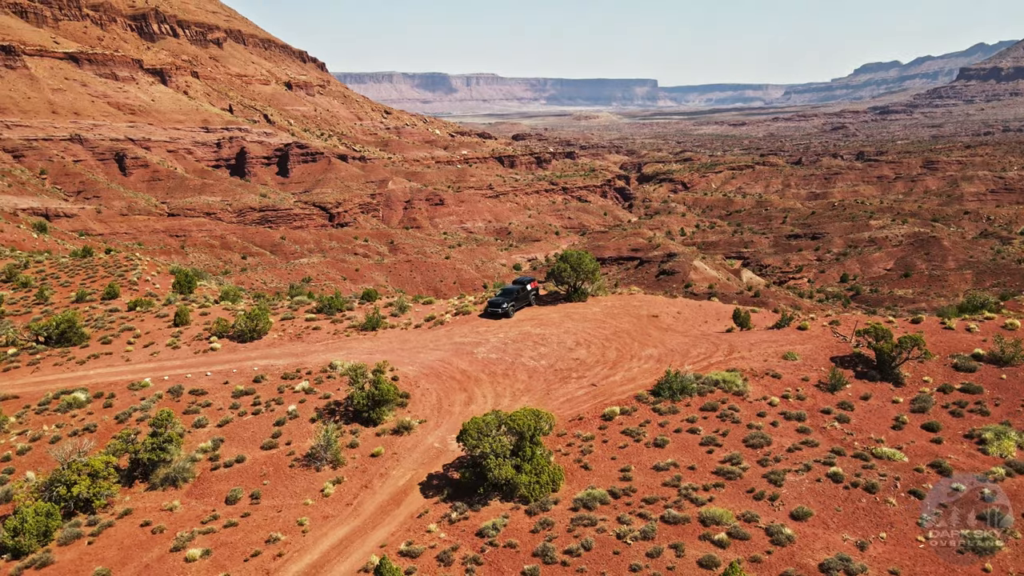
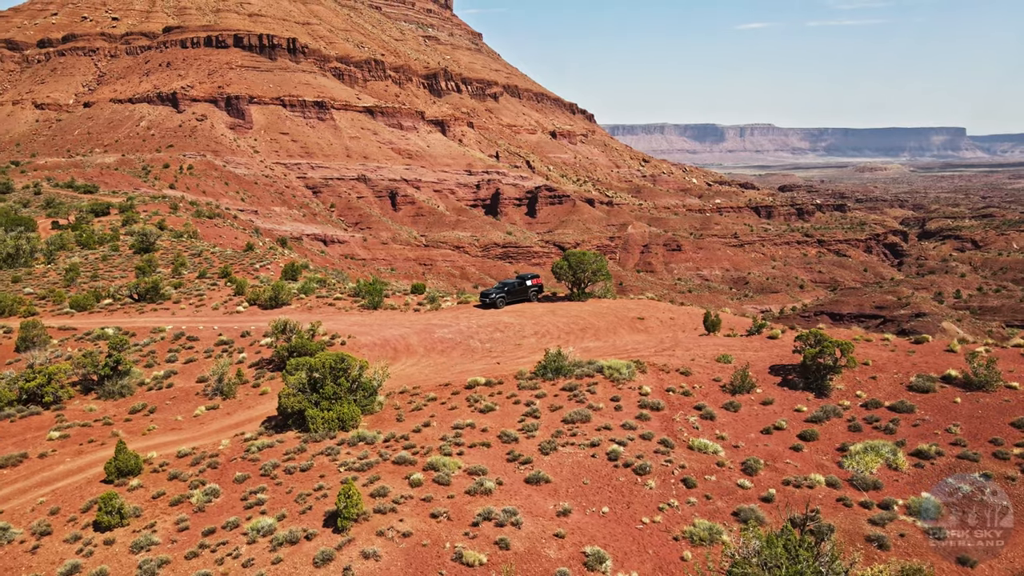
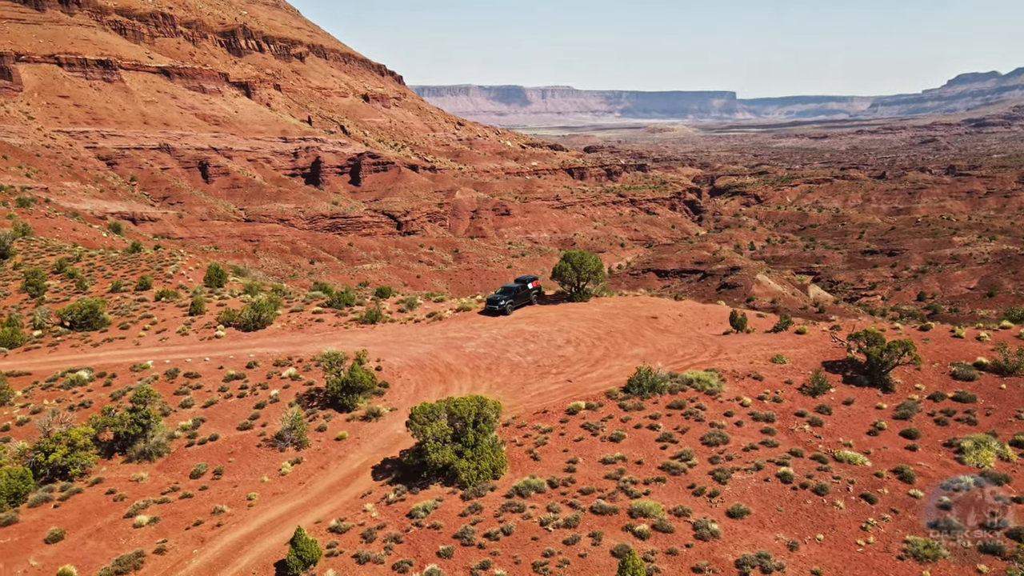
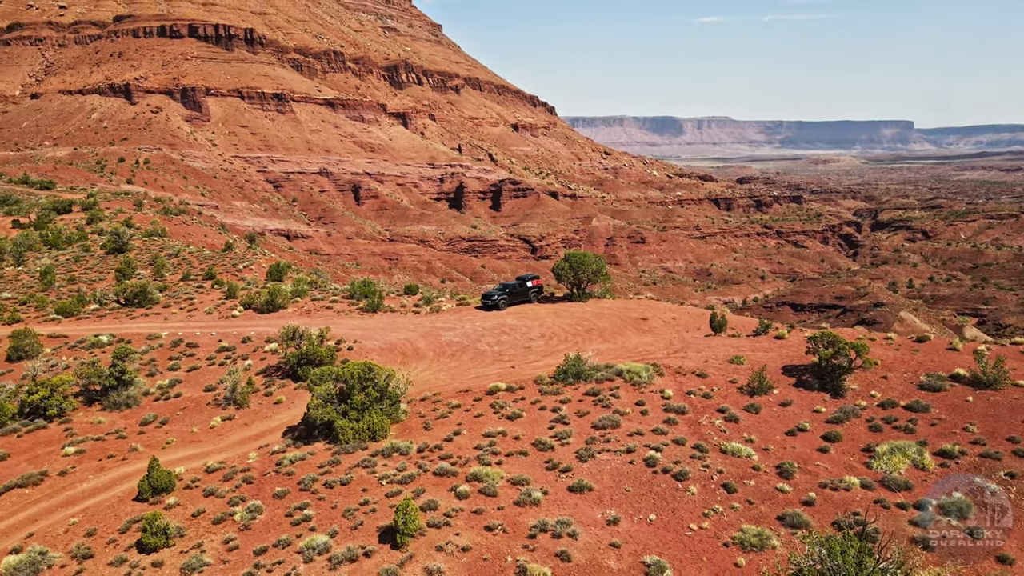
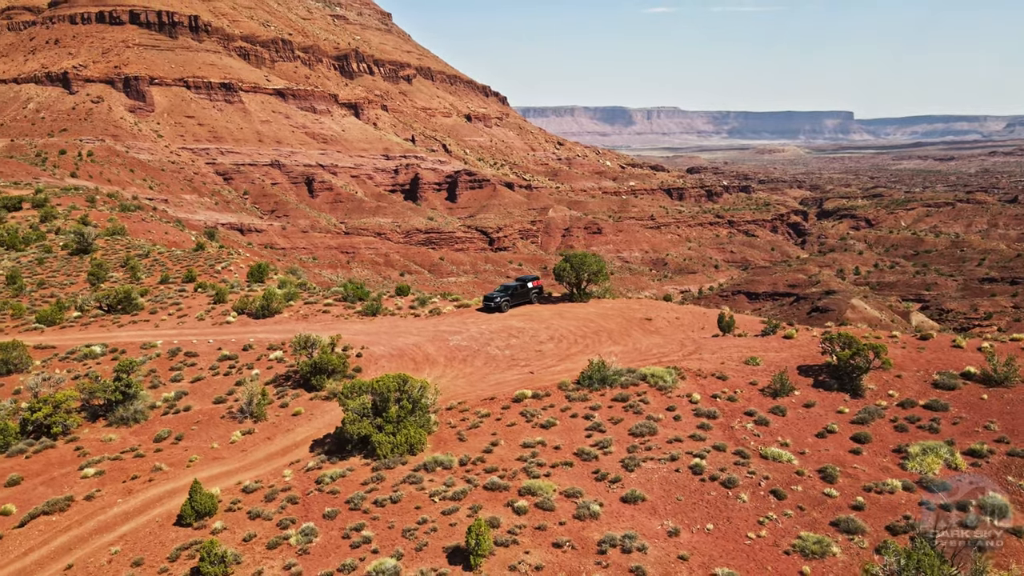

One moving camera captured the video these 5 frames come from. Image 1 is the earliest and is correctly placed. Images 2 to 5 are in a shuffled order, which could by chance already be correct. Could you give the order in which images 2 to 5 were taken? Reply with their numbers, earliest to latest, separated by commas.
3, 5, 4, 2
